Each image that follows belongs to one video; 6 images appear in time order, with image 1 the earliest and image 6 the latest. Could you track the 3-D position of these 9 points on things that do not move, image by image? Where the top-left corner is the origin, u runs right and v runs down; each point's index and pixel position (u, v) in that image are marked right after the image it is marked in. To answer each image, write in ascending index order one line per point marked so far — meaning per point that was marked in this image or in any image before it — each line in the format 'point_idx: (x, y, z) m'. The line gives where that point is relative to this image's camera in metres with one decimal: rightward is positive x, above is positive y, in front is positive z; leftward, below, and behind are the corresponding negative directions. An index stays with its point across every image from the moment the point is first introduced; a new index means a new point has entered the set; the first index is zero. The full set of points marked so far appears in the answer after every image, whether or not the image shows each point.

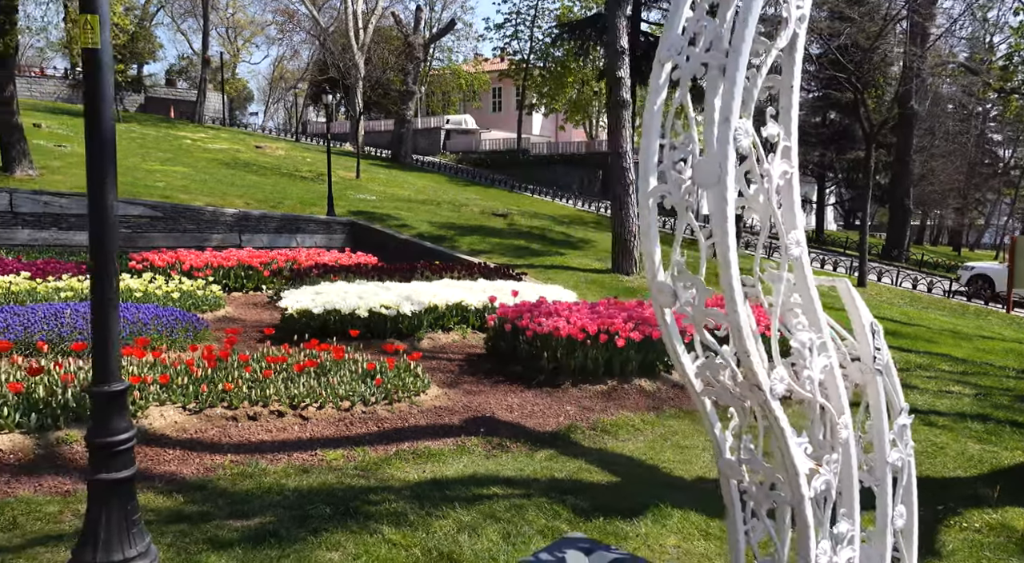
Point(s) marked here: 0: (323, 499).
0: (-0.9, -1.1, +4.8) m
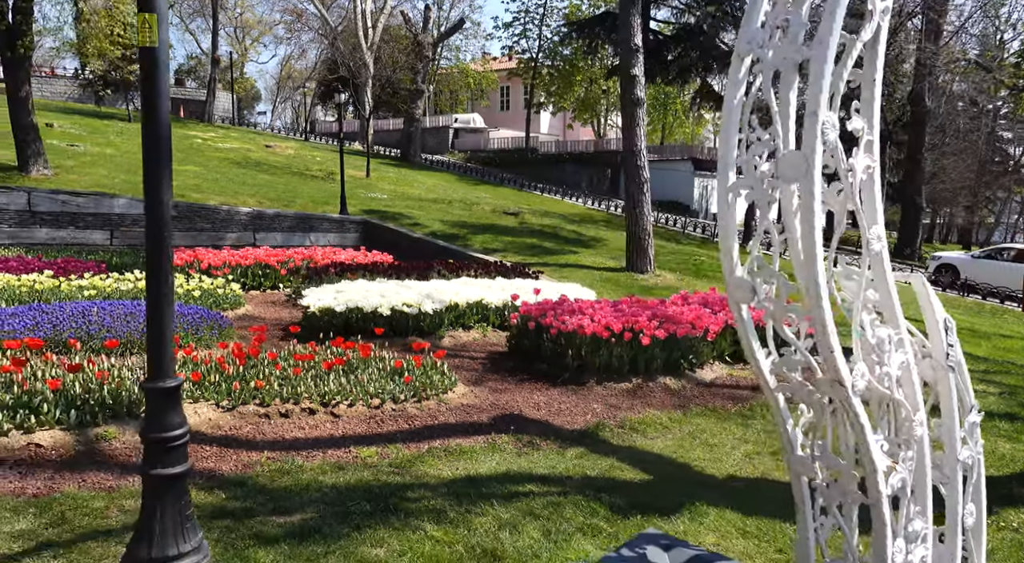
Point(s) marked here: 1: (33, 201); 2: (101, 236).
0: (-0.7, -1.1, +4.8) m
1: (-7.9, +1.3, +15.6) m
2: (-7.1, +0.8, +16.3) m
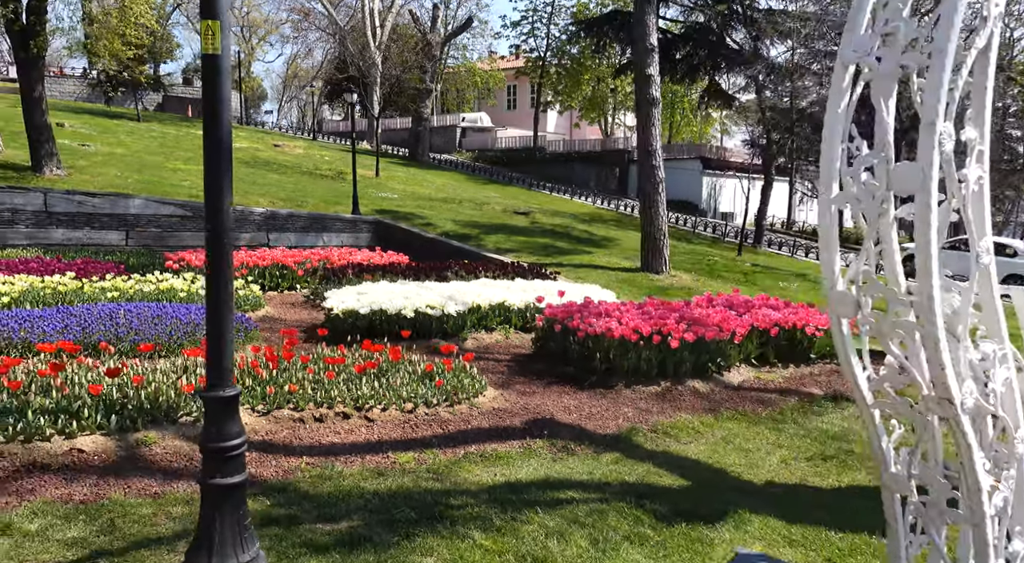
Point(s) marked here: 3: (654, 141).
0: (-0.5, -1.1, +4.8) m
1: (-7.6, +1.3, +15.6) m
2: (-6.8, +0.8, +16.3) m
3: (+2.8, +2.7, +18.4) m
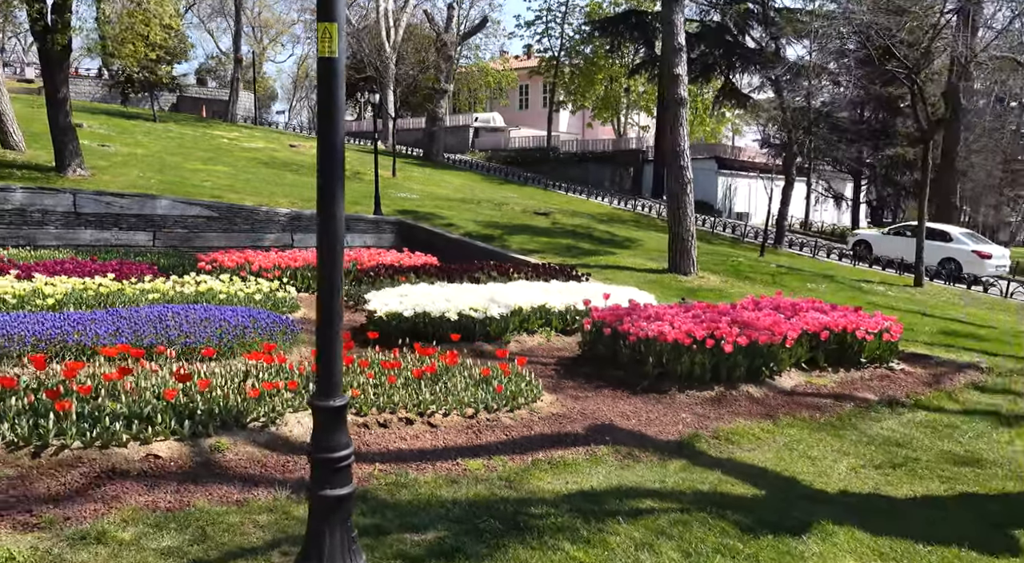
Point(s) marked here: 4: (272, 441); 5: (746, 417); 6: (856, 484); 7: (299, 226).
0: (-0.1, -1.1, +4.7) m
1: (-7.1, +1.3, +15.6) m
2: (-6.3, +0.8, +16.3) m
3: (+3.3, +2.7, +18.3) m
4: (-1.4, -0.9, +5.5) m
5: (+1.8, -1.0, +7.3) m
6: (+2.1, -1.2, +5.9) m
7: (-4.0, +1.1, +18.0) m
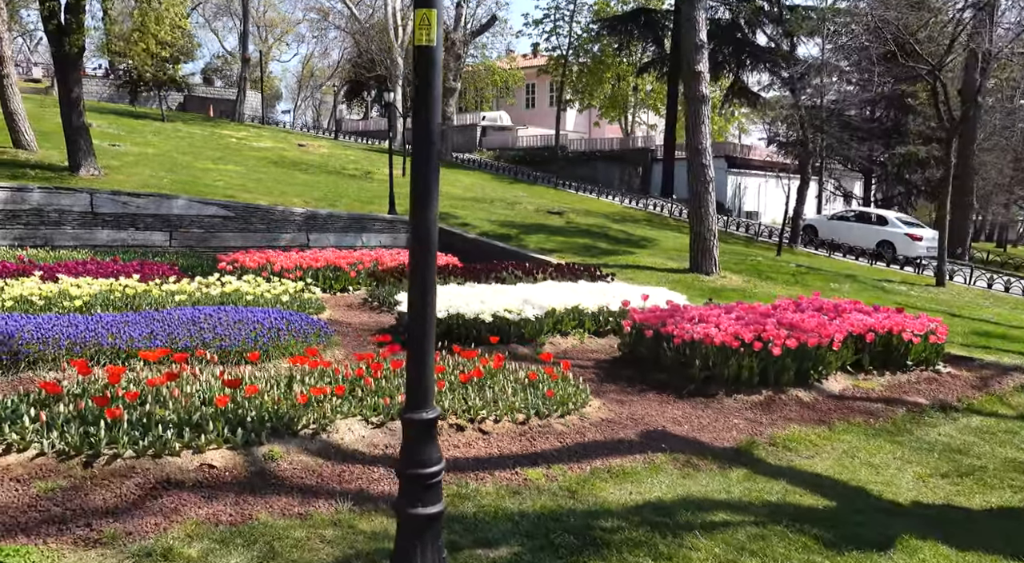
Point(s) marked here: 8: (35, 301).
0: (+0.2, -1.1, +4.5) m
1: (-6.8, +1.3, +15.4) m
2: (-5.9, +0.7, +16.1) m
3: (+3.7, +2.7, +18.0) m
4: (-1.0, -0.9, +5.3) m
5: (+2.1, -1.1, +7.1) m
6: (+2.5, -1.3, +5.7) m
7: (-3.7, +1.1, +17.8) m
8: (-4.7, -0.2, +9.3) m
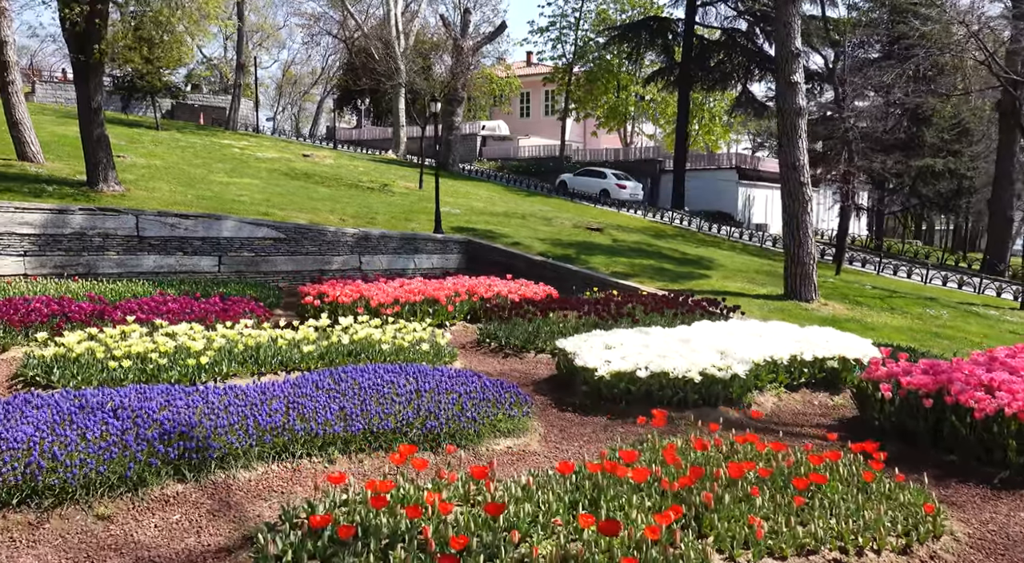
0: (+2.2, -1.5, +3.0) m
1: (-5.2, +0.8, +13.7) m
2: (-4.4, +0.3, +14.4) m
3: (+5.1, +2.2, +16.7) m
4: (+0.9, -1.3, +3.8) m
5: (+4.0, -1.5, +5.7) m
6: (+4.4, -1.7, +4.3) m
7: (-2.2, +0.5, +16.2) m
8: (-2.9, -0.6, +7.7) m
